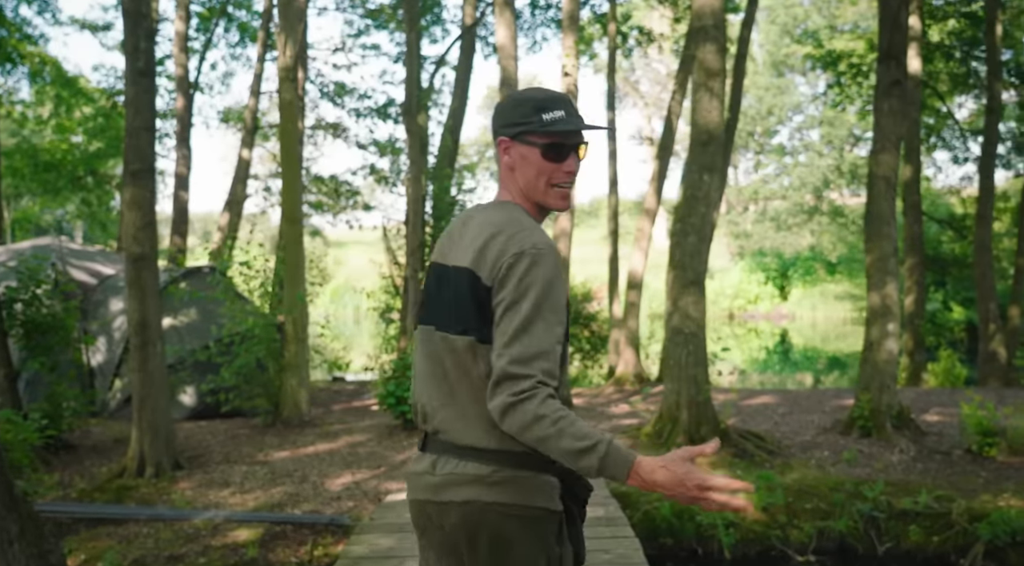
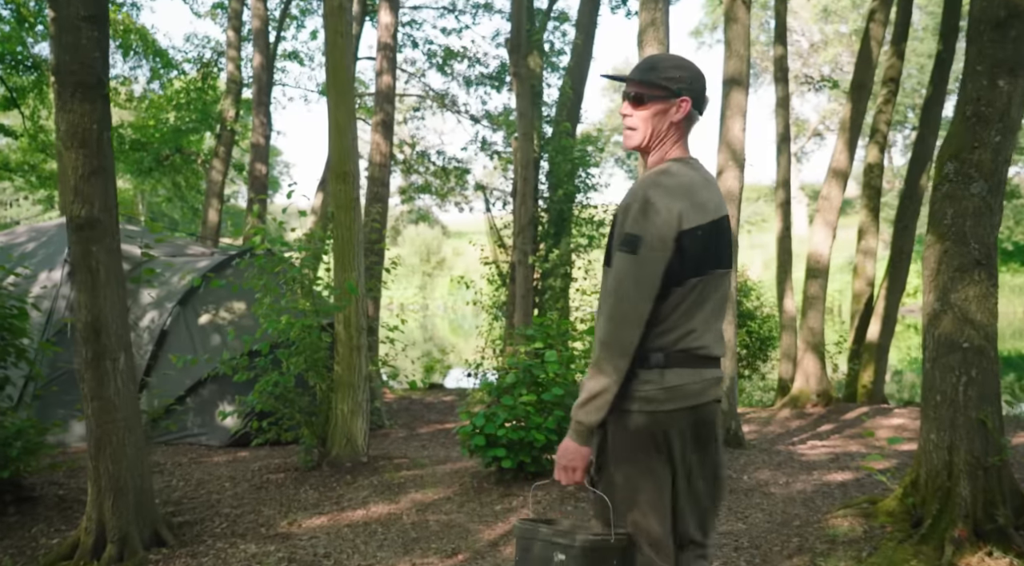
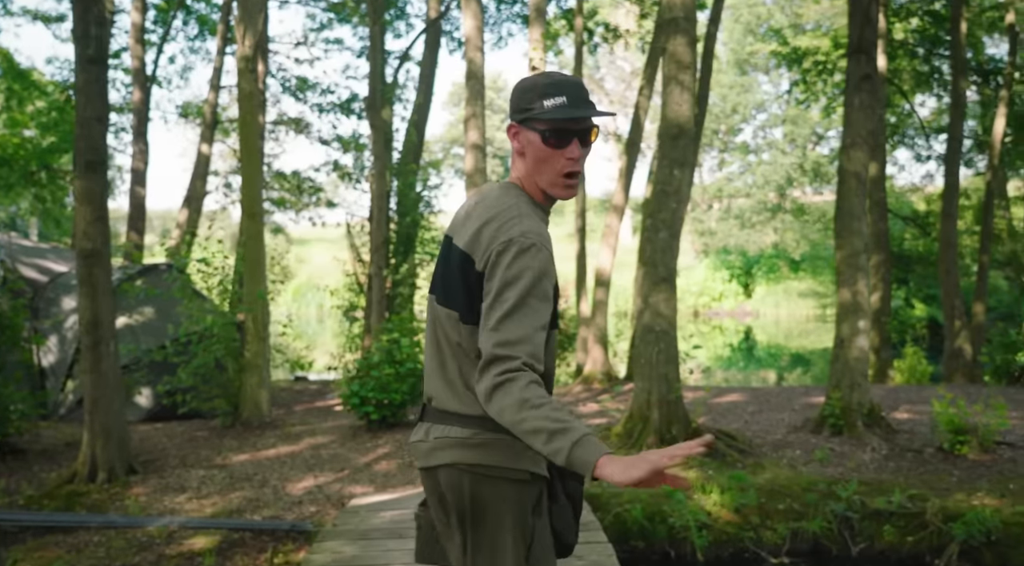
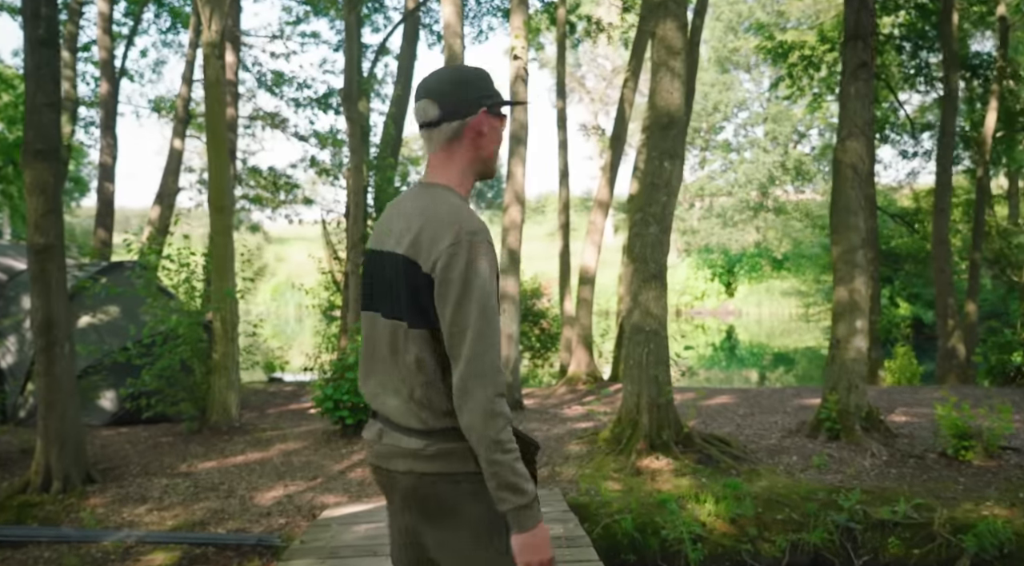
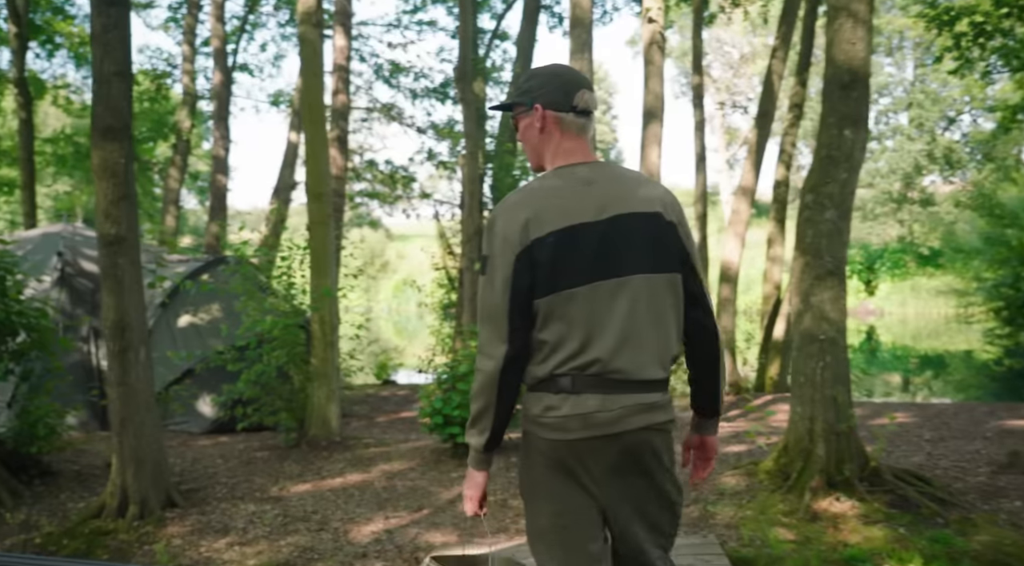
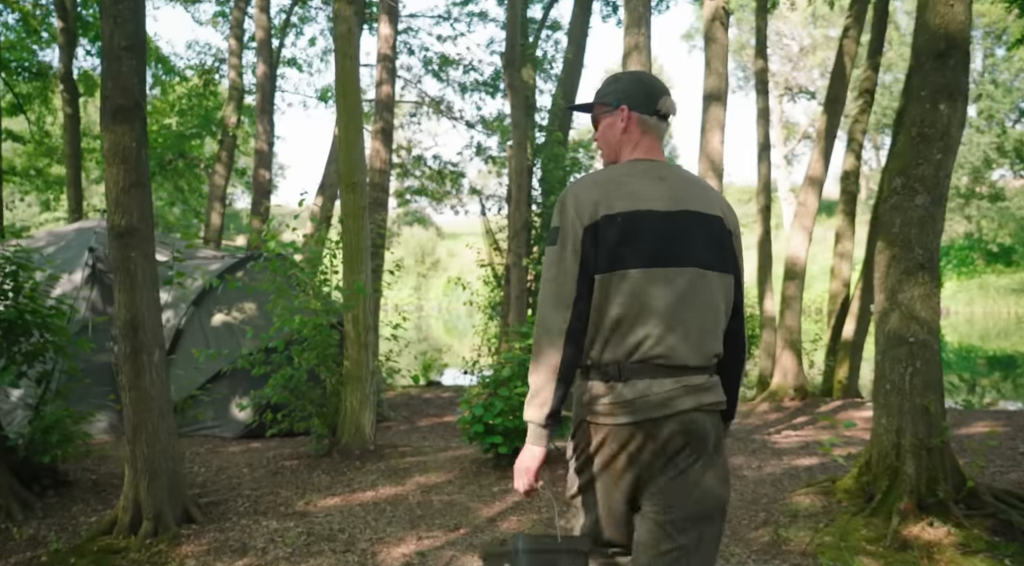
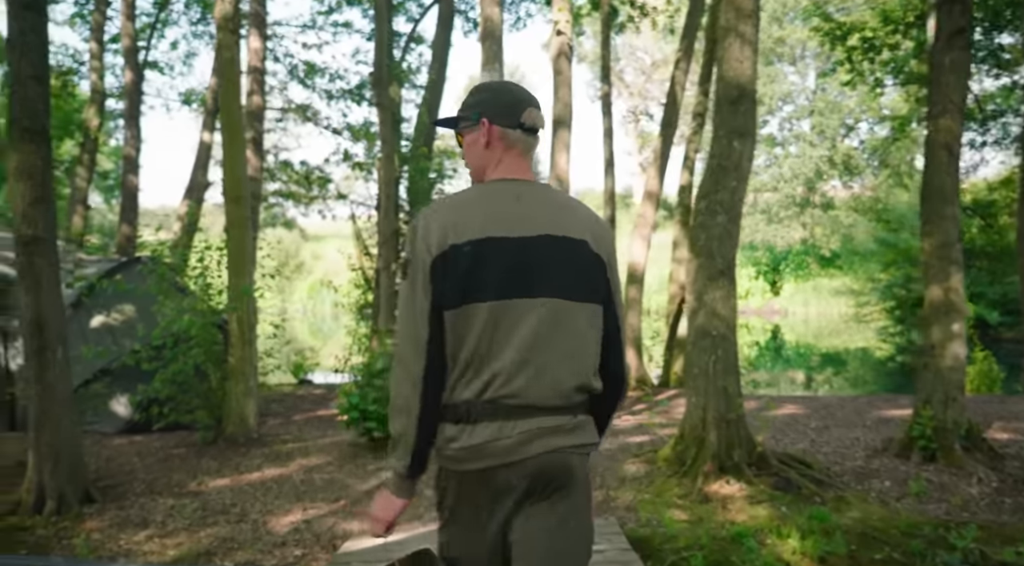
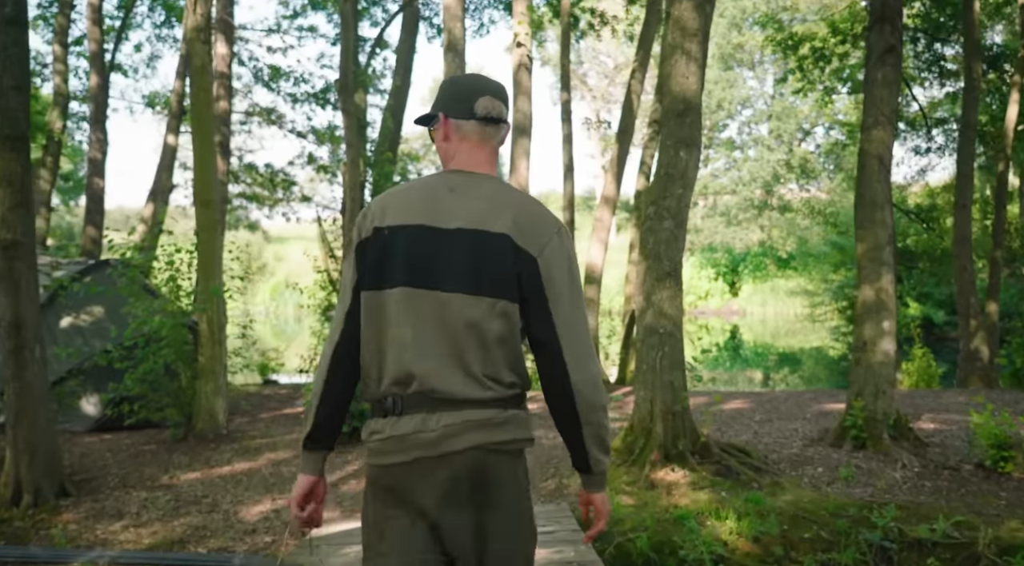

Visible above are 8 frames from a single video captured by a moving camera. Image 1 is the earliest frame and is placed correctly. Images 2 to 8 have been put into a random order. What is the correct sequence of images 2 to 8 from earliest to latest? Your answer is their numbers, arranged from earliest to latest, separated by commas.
3, 4, 8, 7, 5, 6, 2
